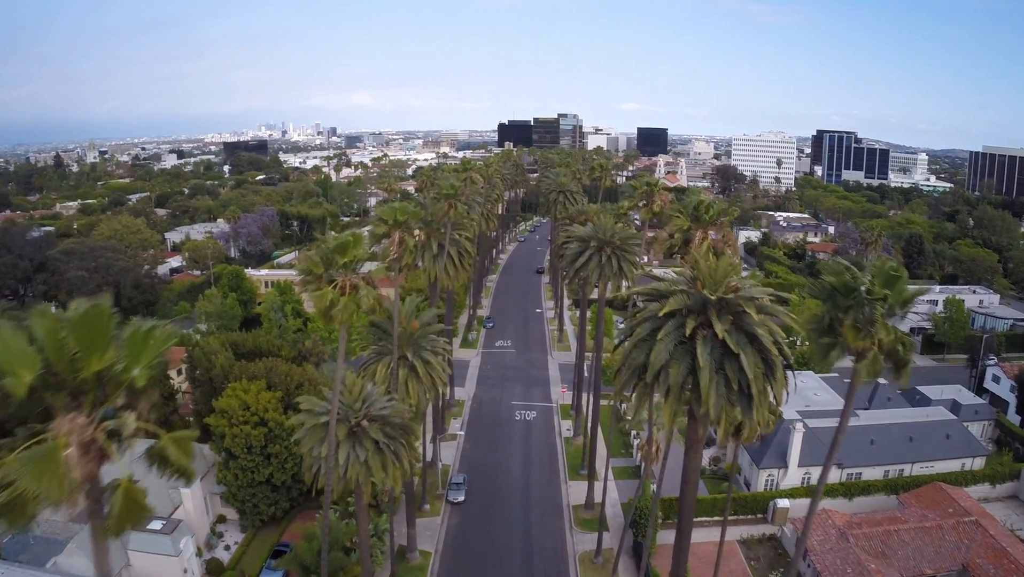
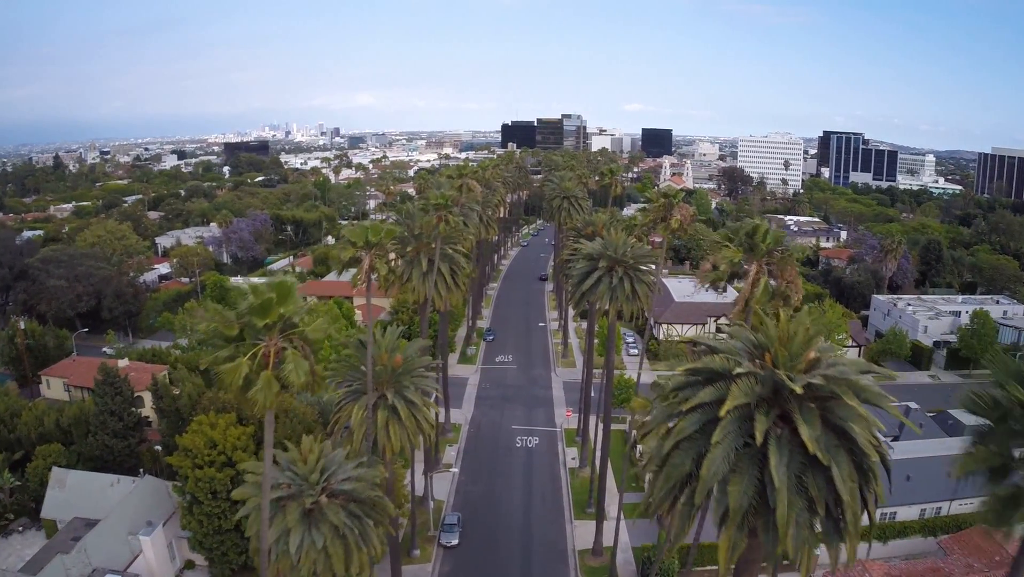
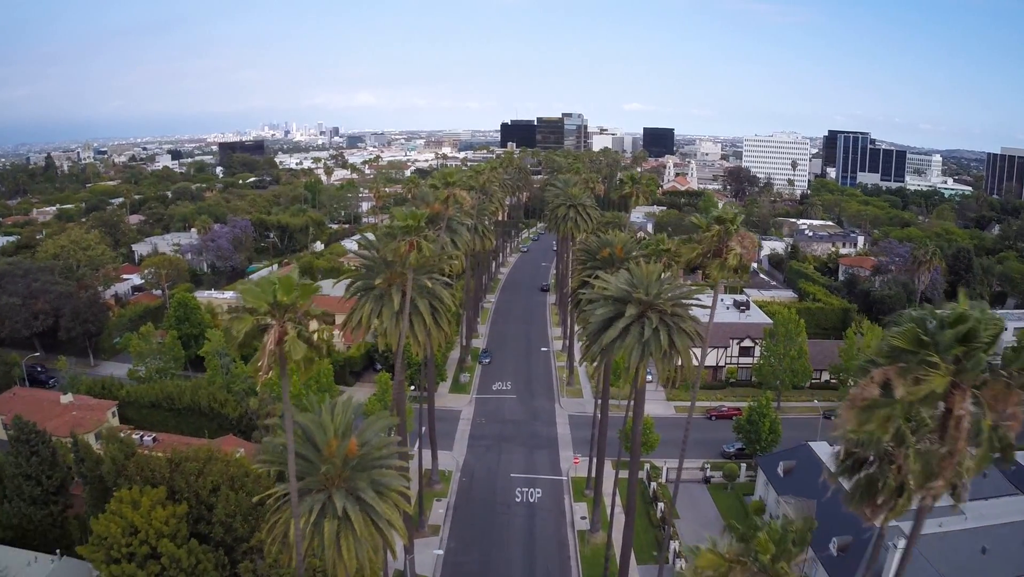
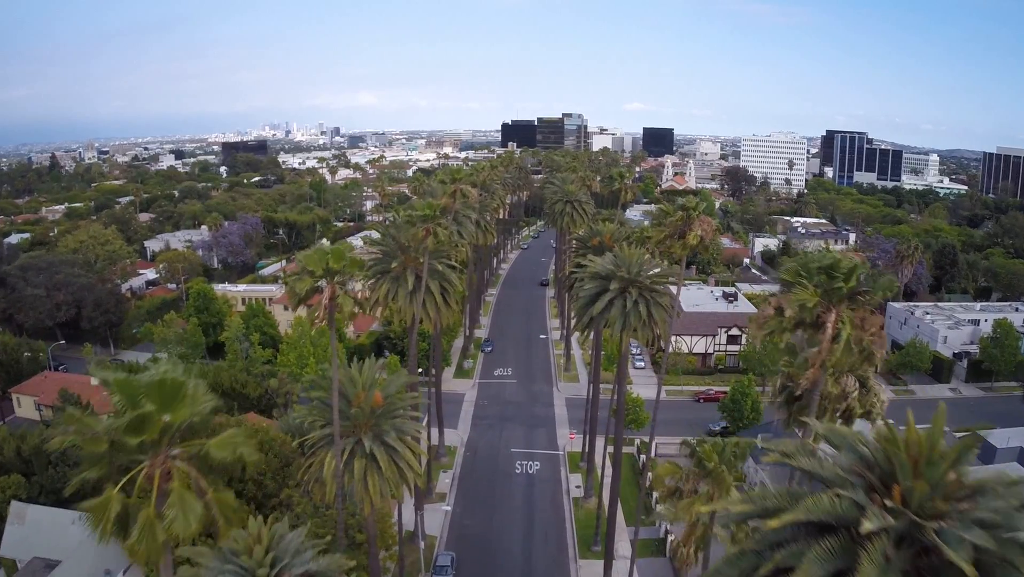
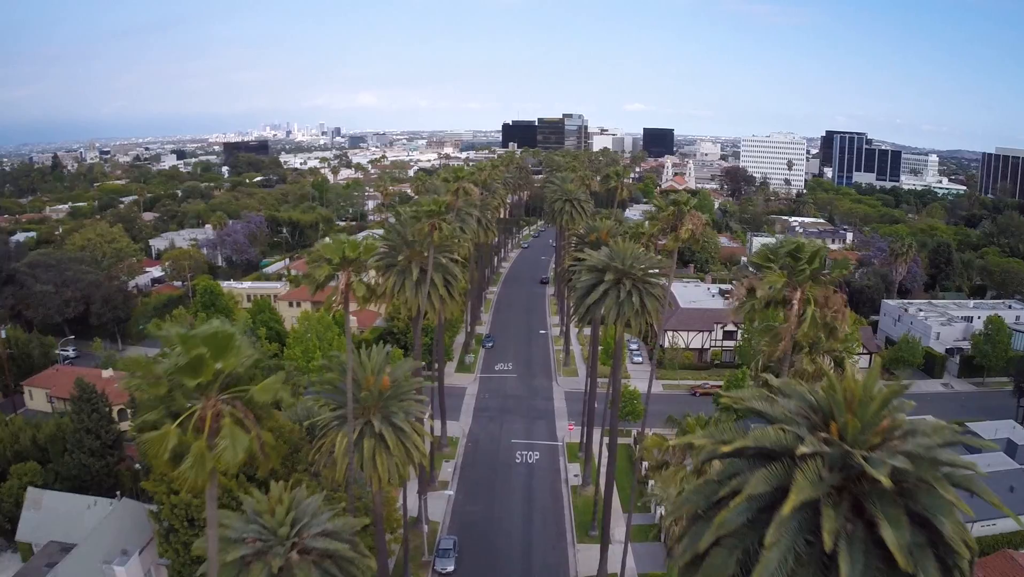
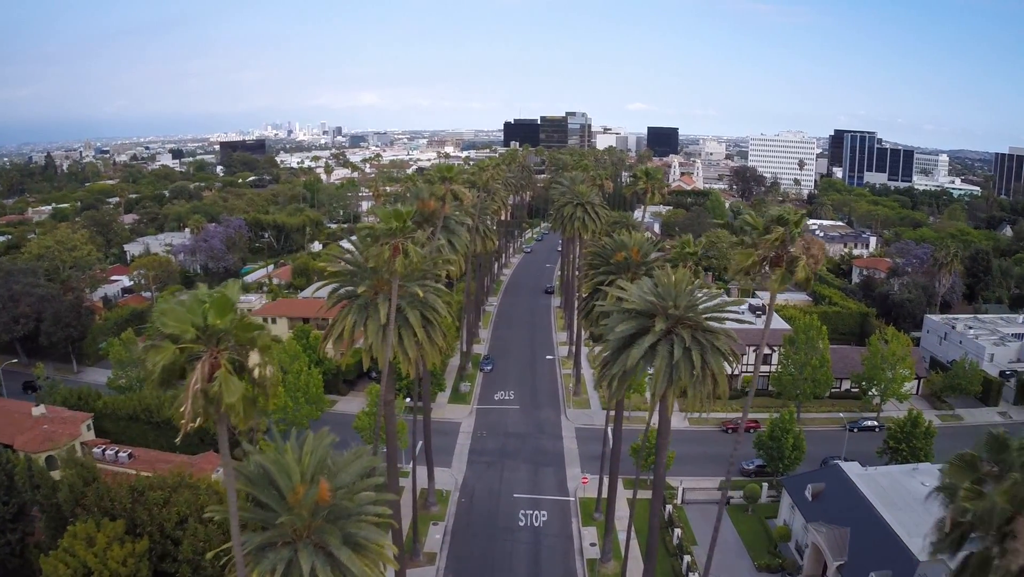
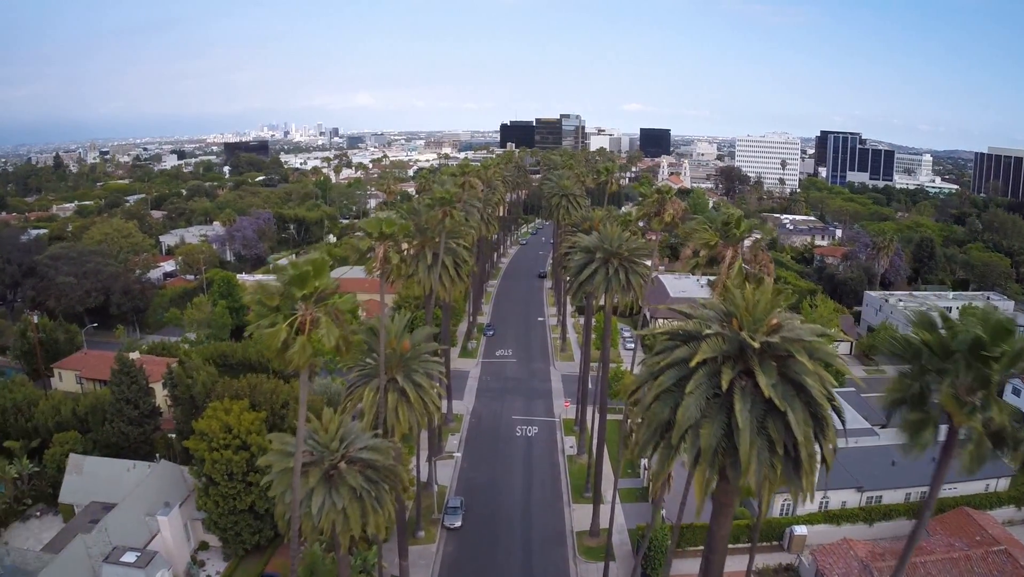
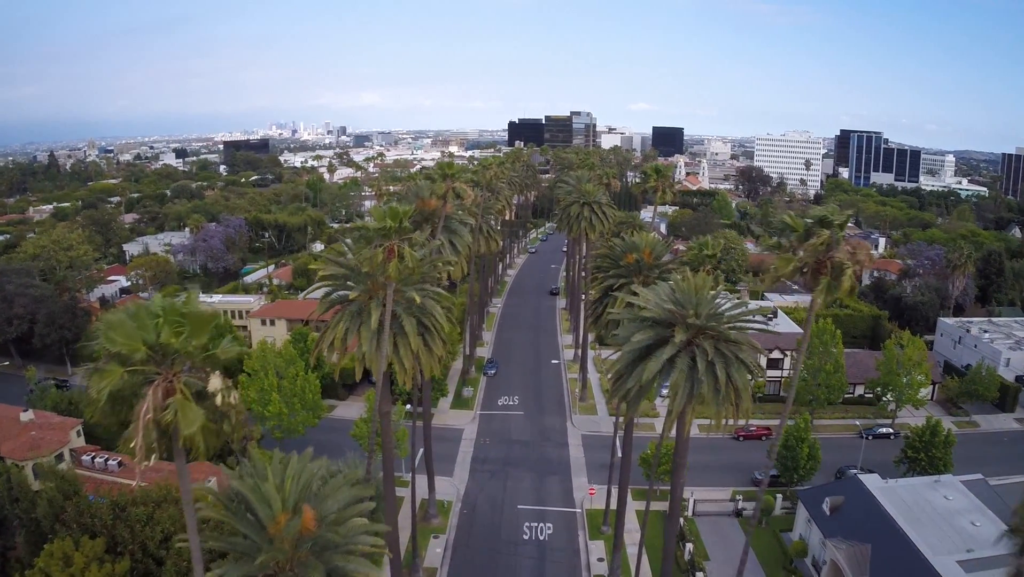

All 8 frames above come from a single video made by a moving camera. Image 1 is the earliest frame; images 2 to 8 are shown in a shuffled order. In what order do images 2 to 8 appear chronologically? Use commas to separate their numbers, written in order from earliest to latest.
7, 2, 5, 4, 3, 6, 8
